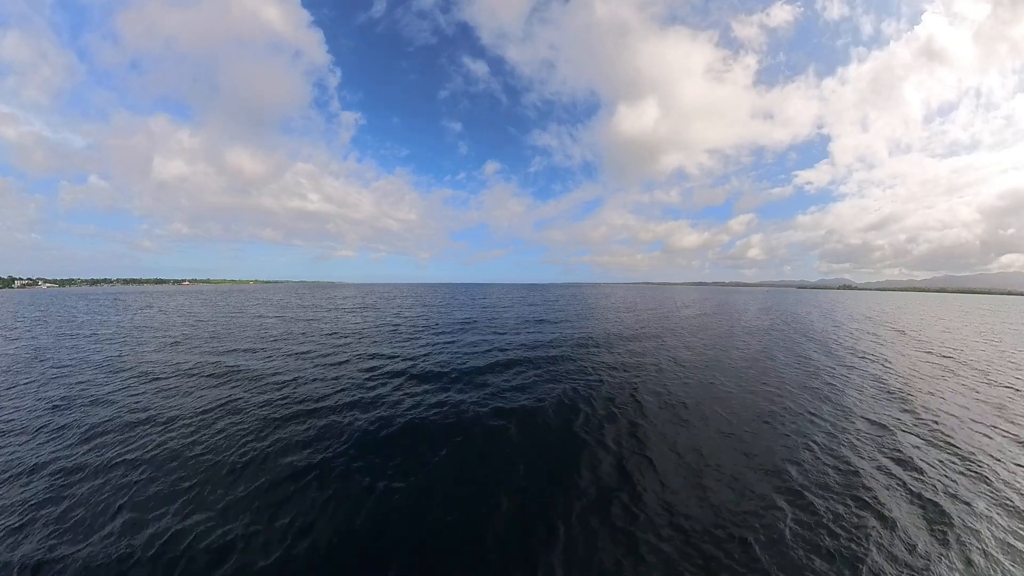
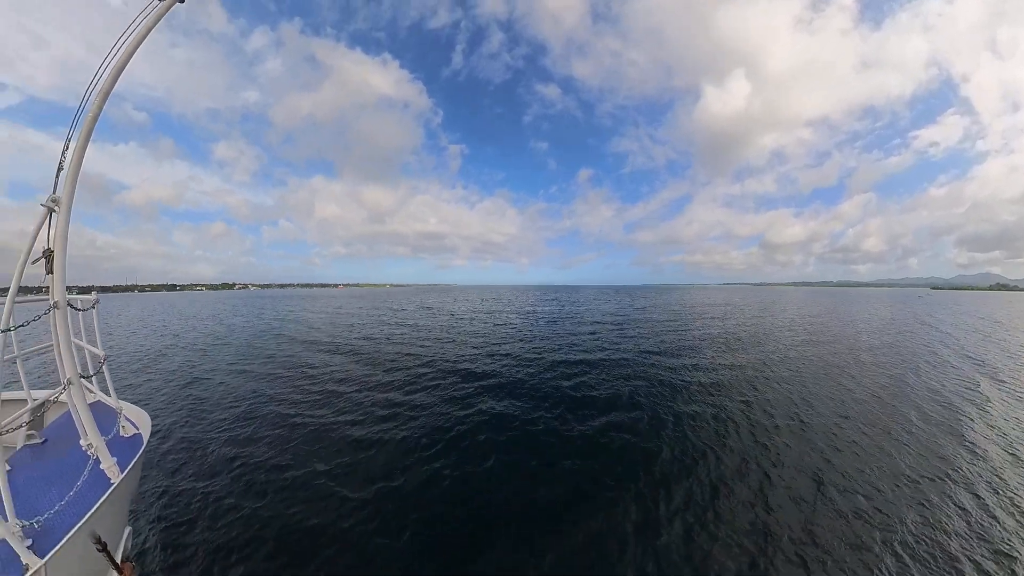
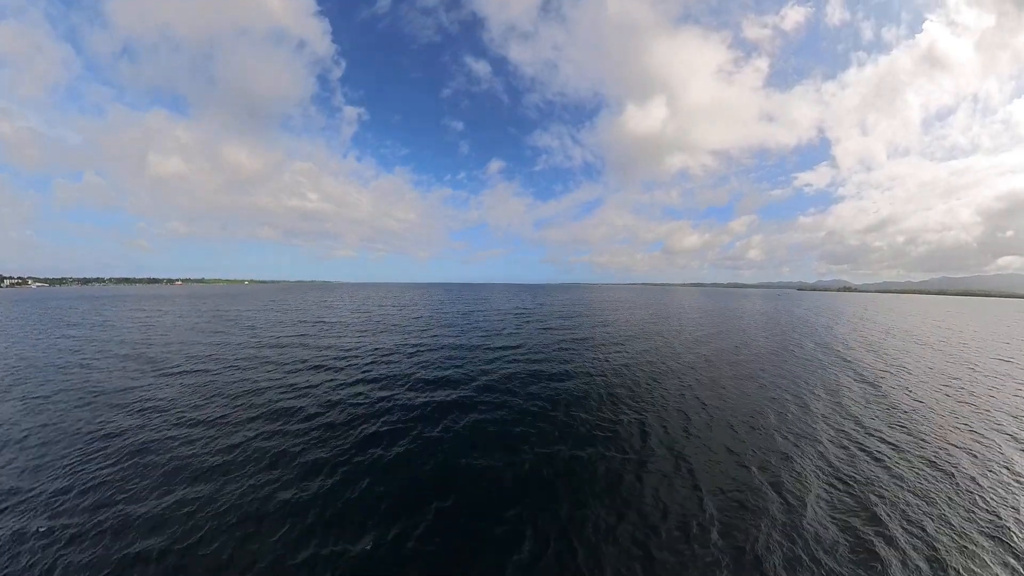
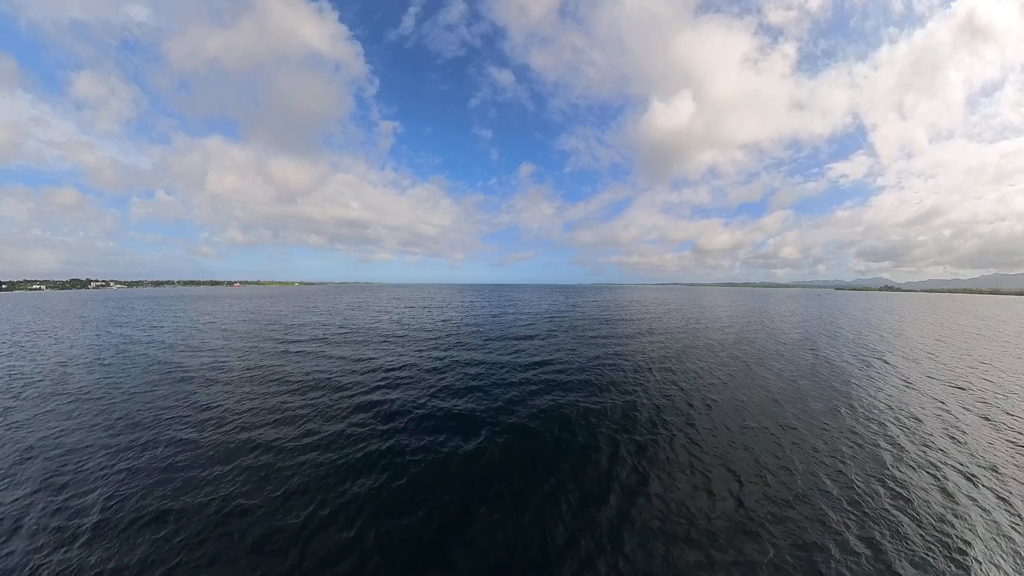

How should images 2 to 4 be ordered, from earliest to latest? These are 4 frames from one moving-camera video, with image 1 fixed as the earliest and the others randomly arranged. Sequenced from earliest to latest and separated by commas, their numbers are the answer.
3, 4, 2
